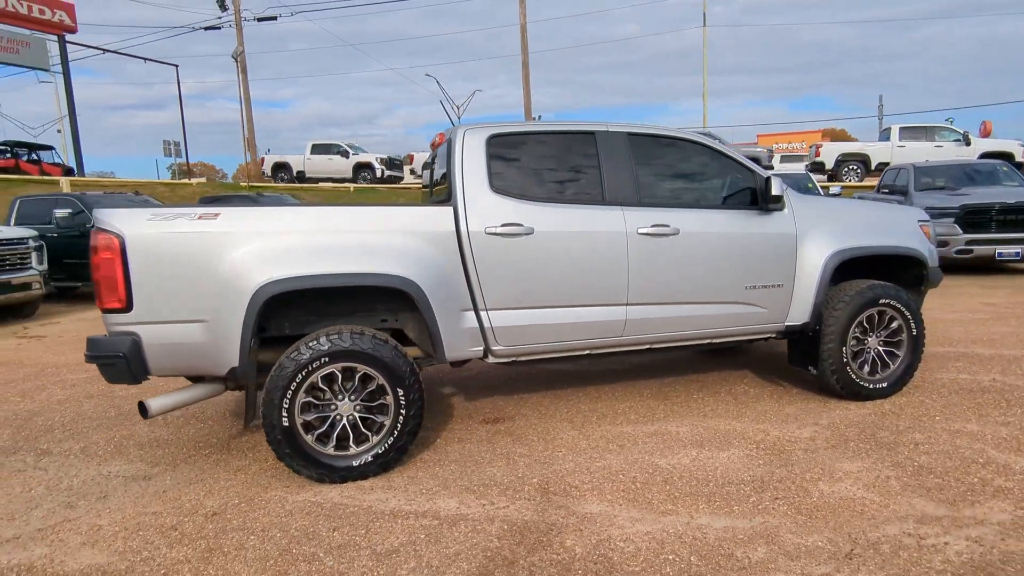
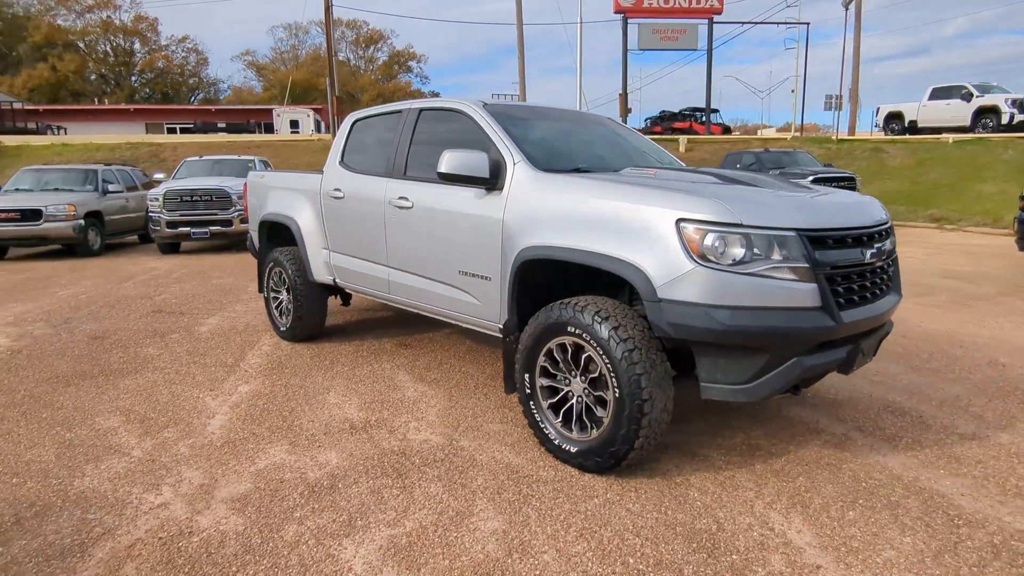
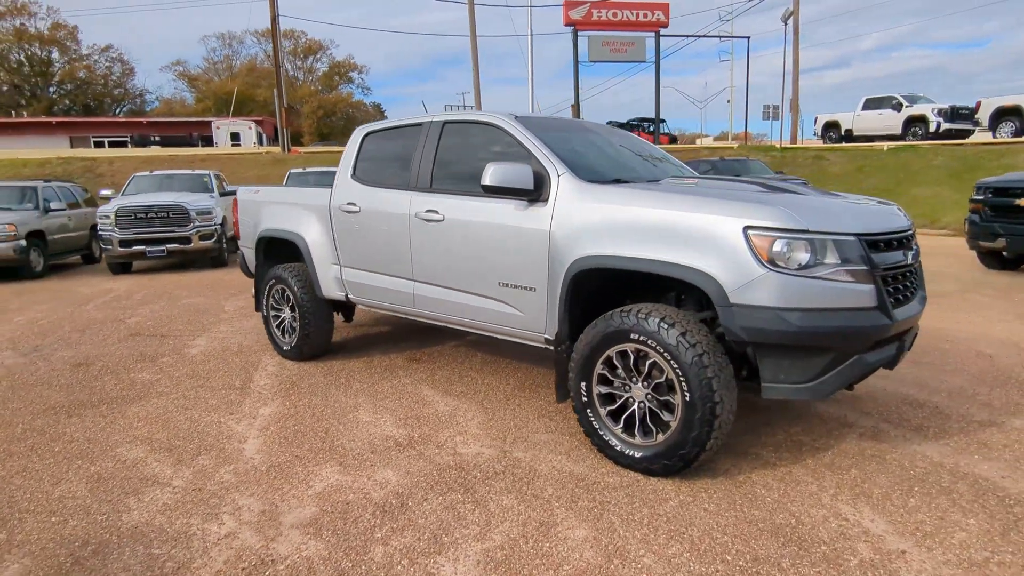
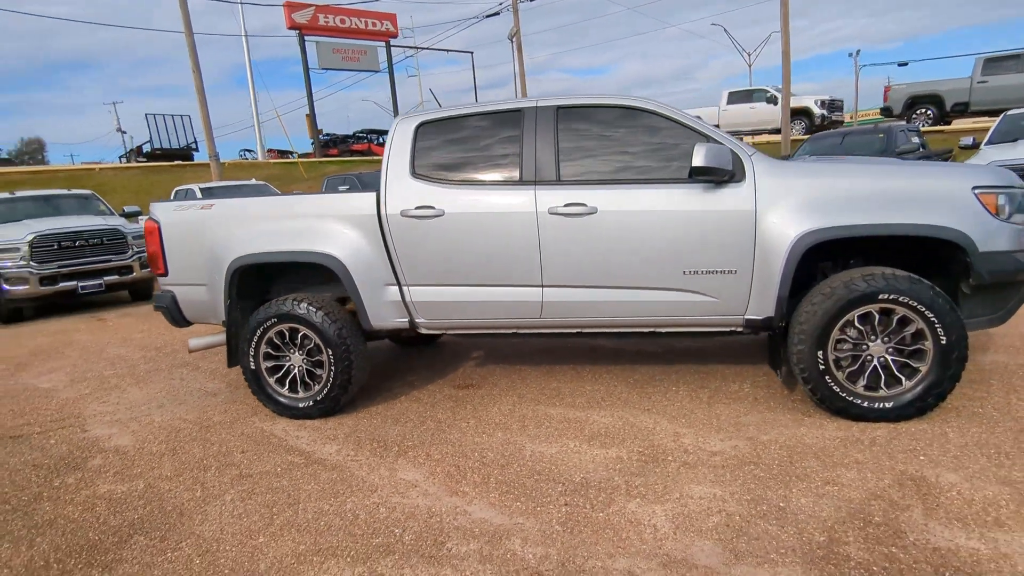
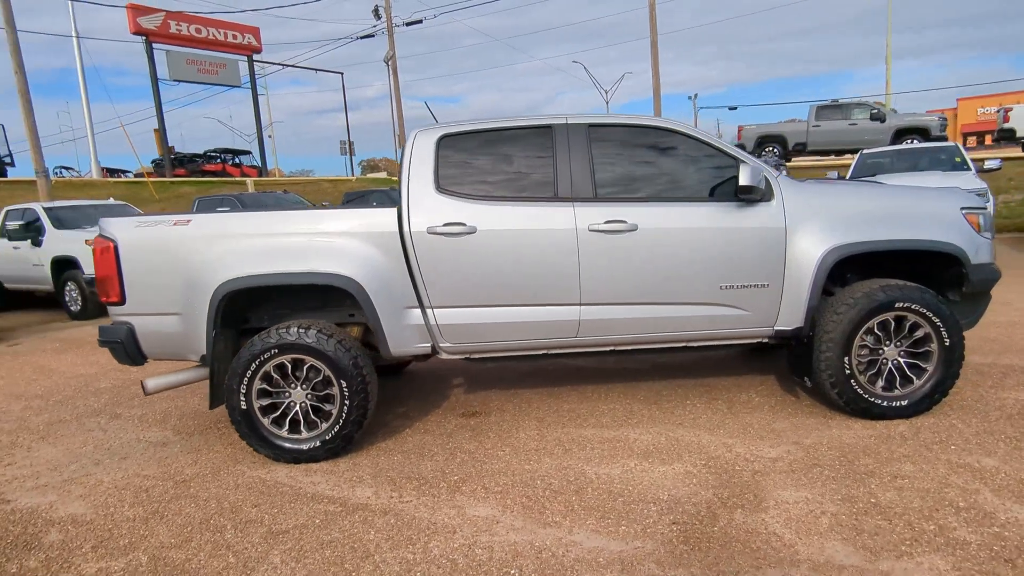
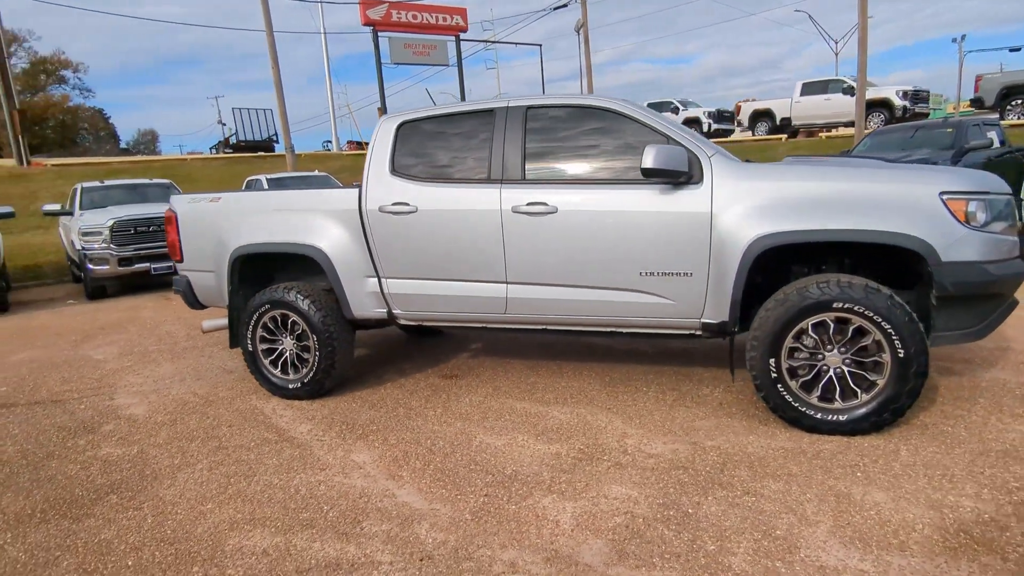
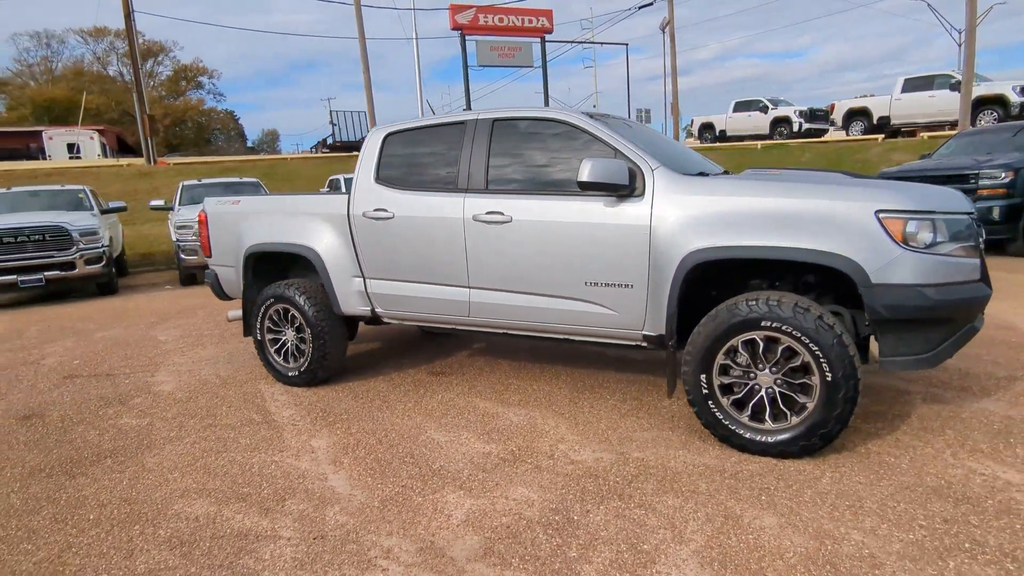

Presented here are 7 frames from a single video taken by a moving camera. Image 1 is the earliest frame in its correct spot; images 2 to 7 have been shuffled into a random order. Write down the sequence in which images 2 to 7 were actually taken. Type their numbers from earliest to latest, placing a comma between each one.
5, 4, 6, 7, 3, 2
